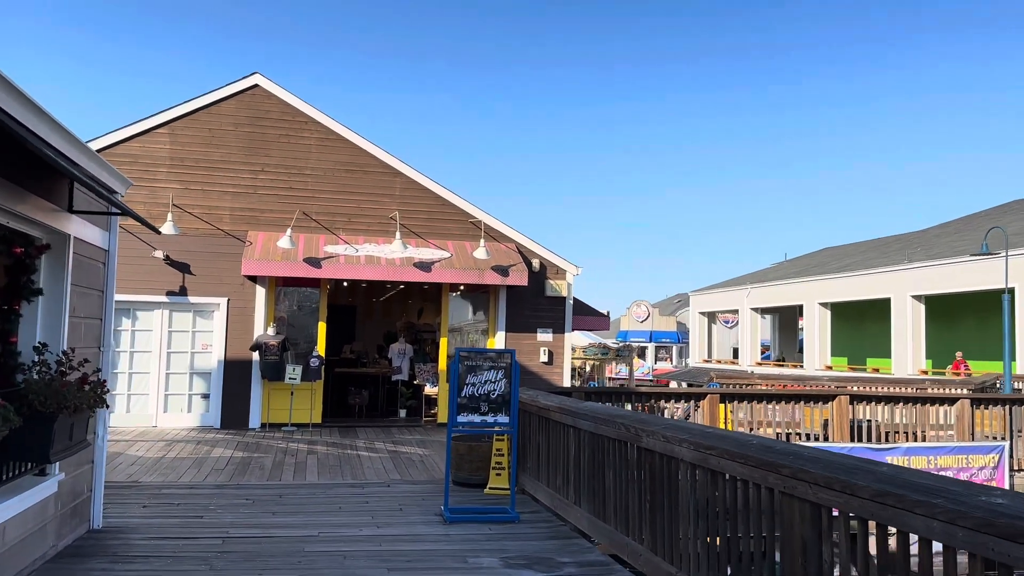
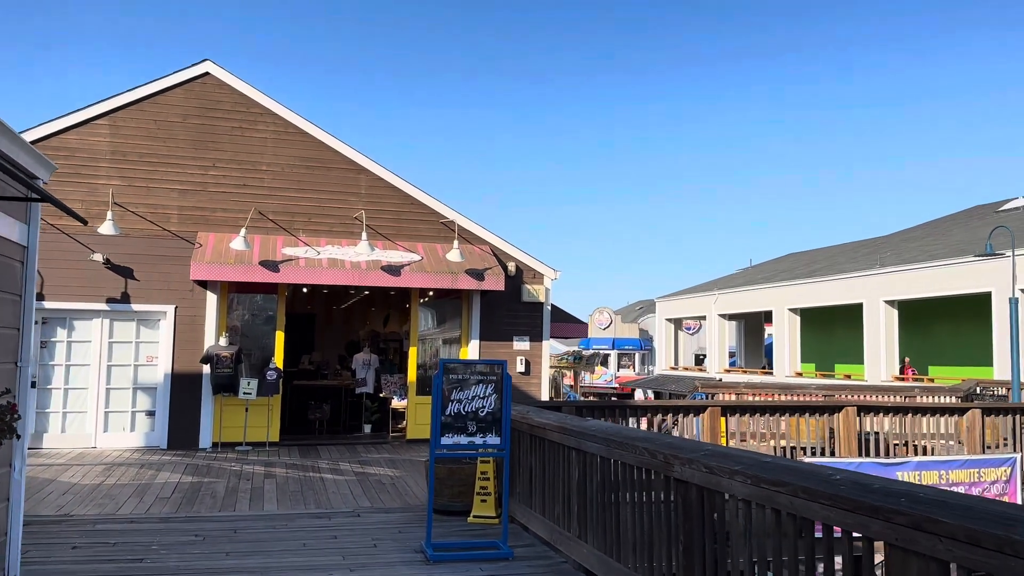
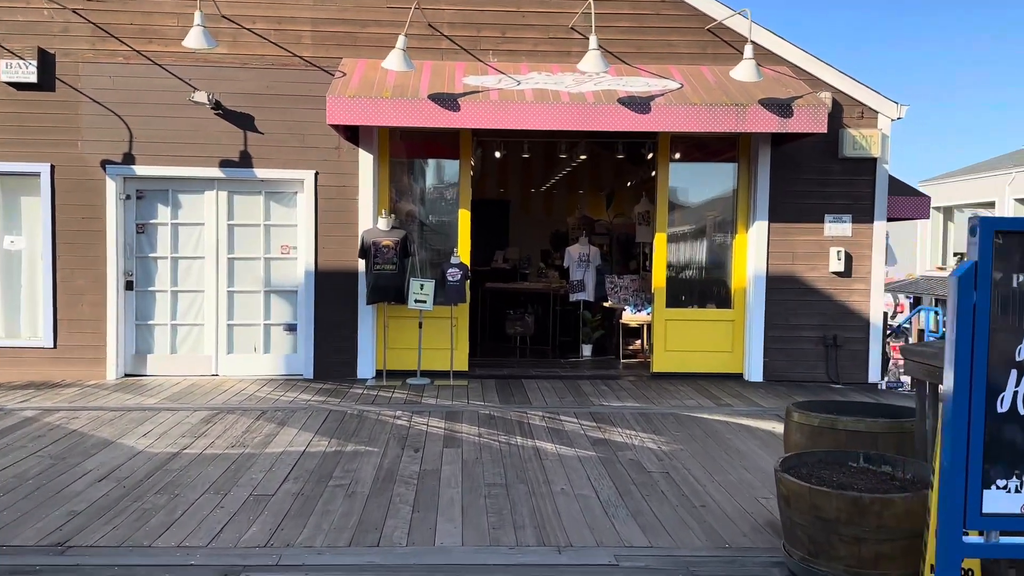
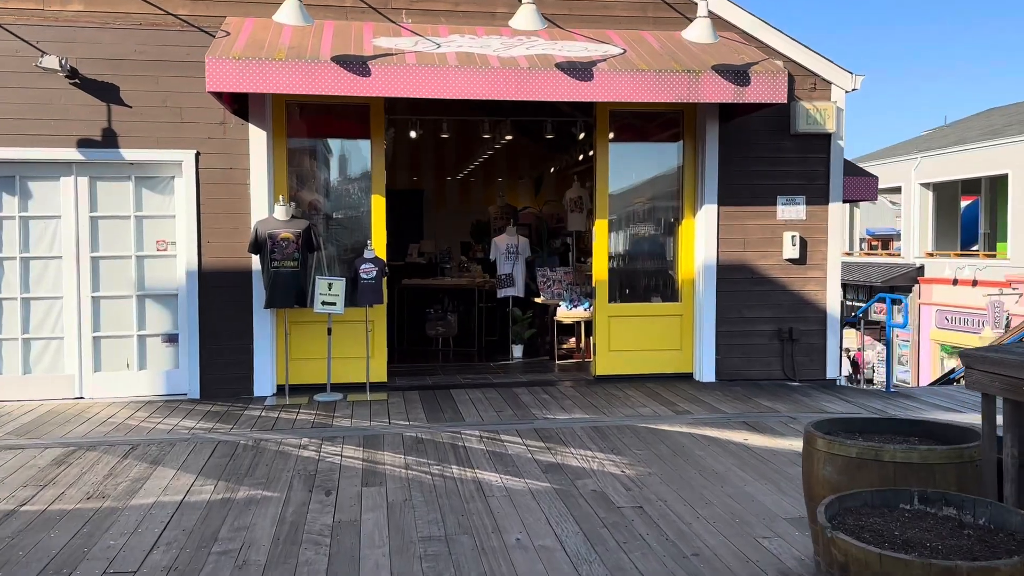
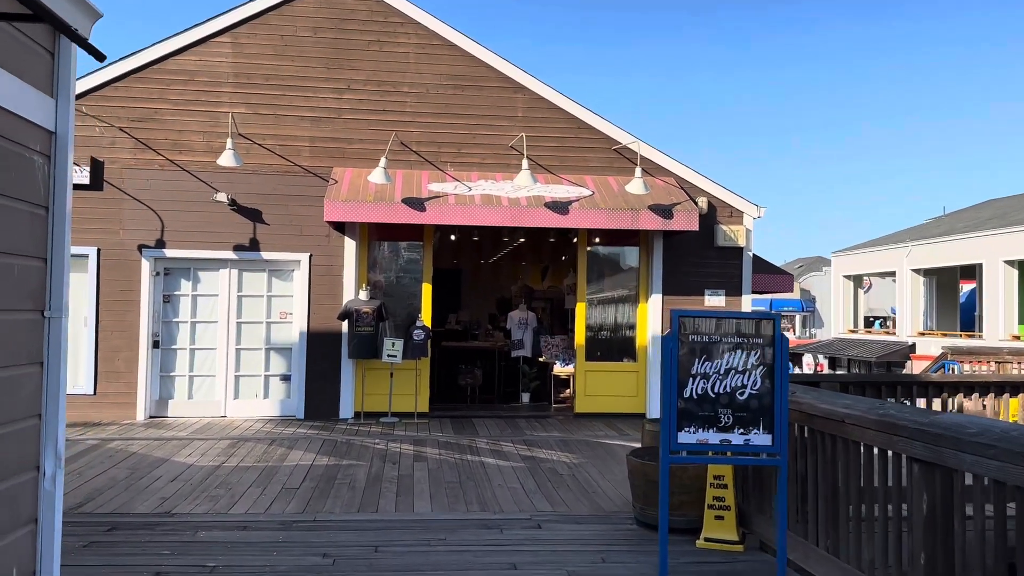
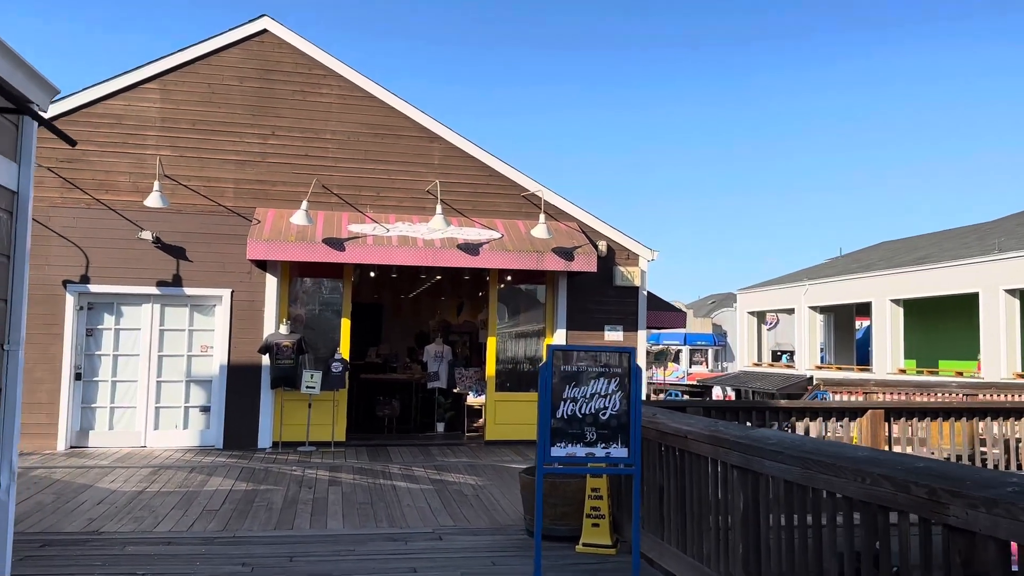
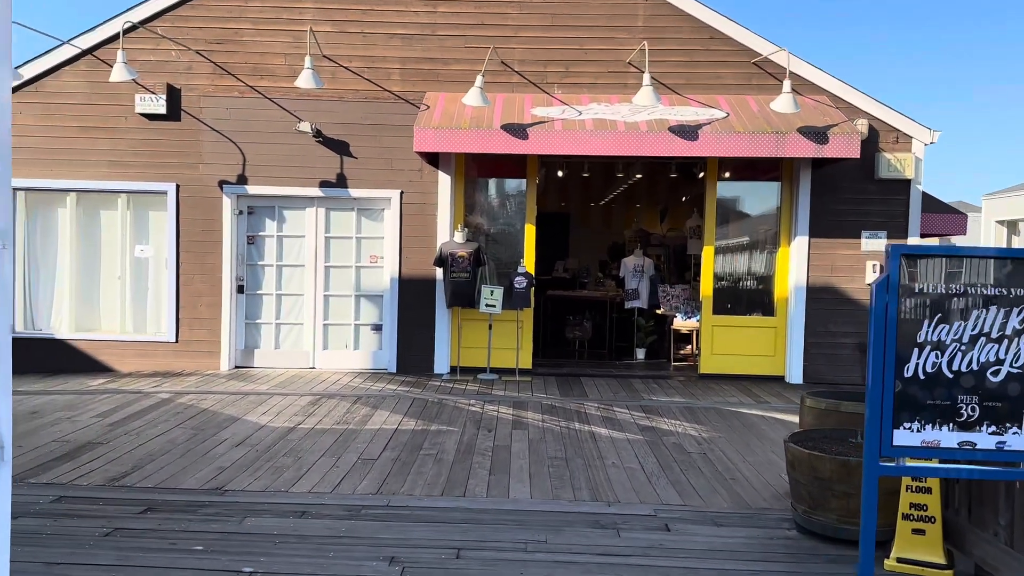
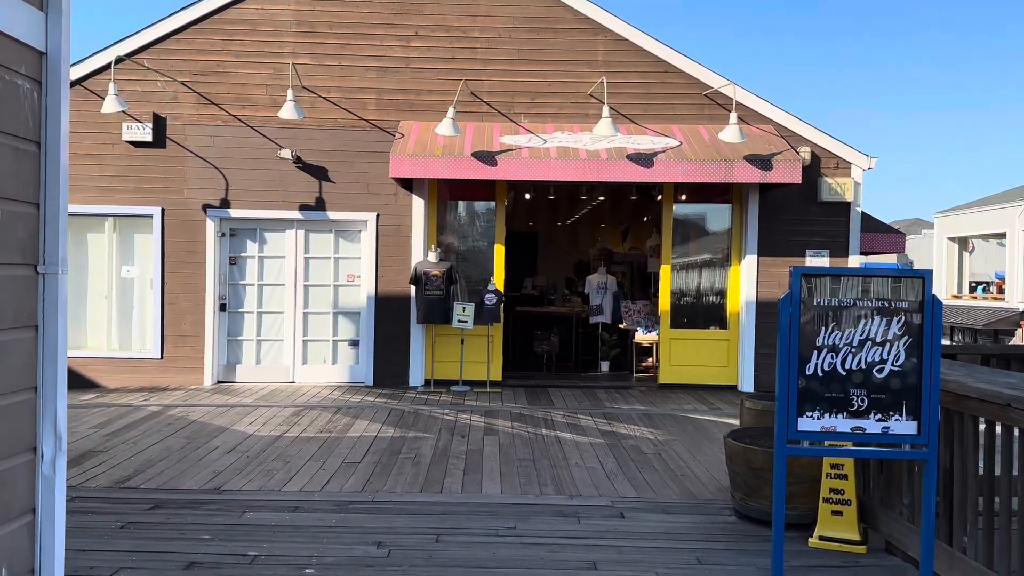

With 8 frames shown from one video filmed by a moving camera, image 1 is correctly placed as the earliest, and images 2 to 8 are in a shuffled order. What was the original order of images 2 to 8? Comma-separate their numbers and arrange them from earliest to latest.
2, 6, 5, 8, 7, 3, 4
